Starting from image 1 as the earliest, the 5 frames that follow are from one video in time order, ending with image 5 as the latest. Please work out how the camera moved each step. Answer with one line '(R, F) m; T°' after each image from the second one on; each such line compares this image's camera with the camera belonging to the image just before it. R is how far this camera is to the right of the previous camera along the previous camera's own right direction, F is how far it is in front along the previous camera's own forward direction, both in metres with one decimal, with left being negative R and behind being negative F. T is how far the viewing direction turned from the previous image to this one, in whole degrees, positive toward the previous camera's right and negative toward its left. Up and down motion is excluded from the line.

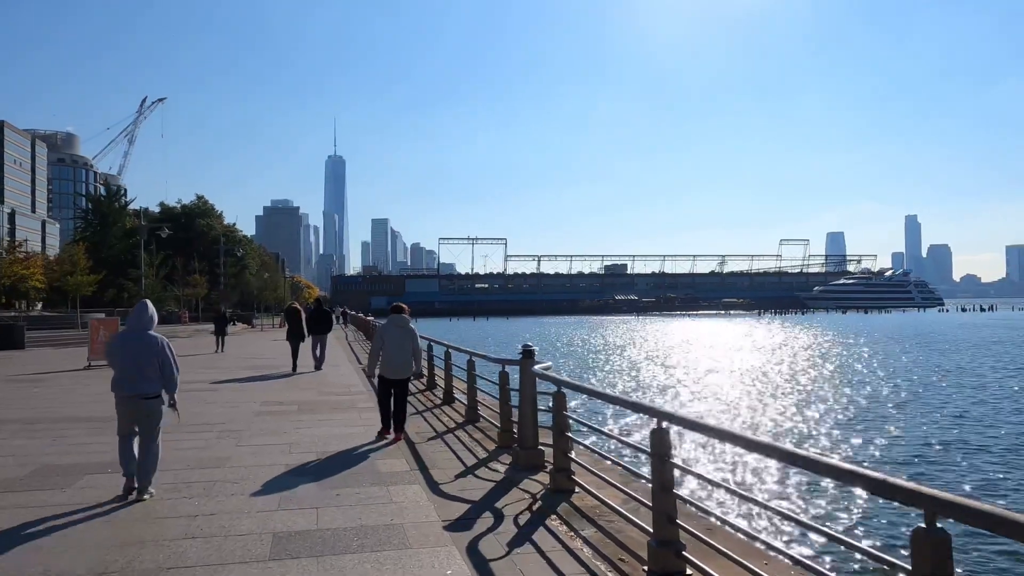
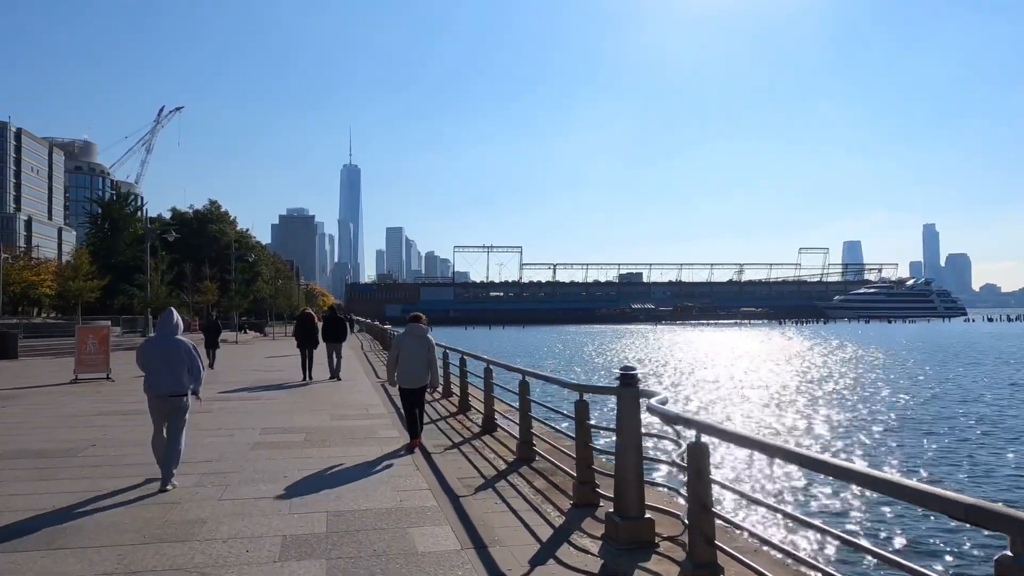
(-0.5, +2.4) m; -1°
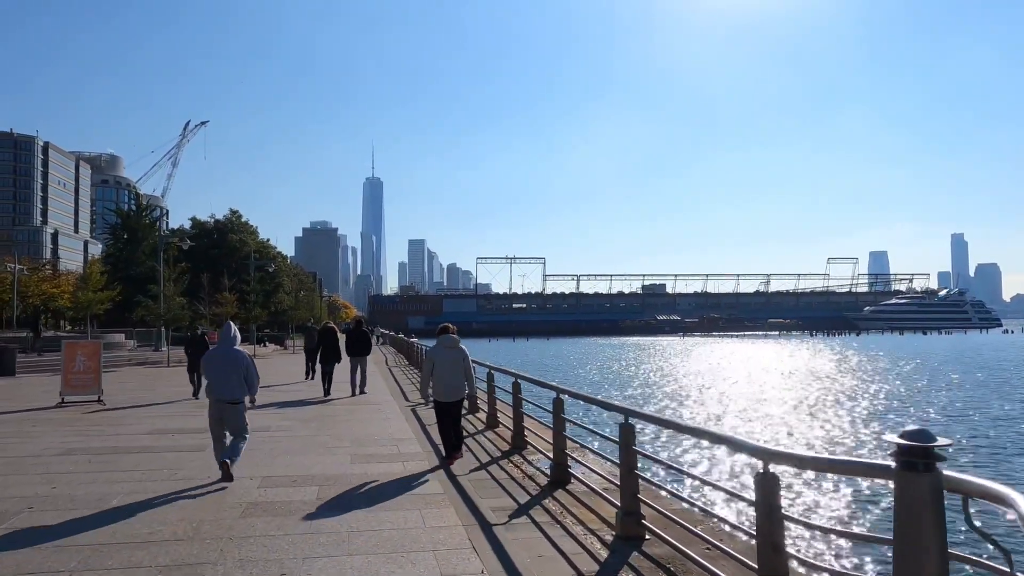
(-0.6, +2.6) m; -2°
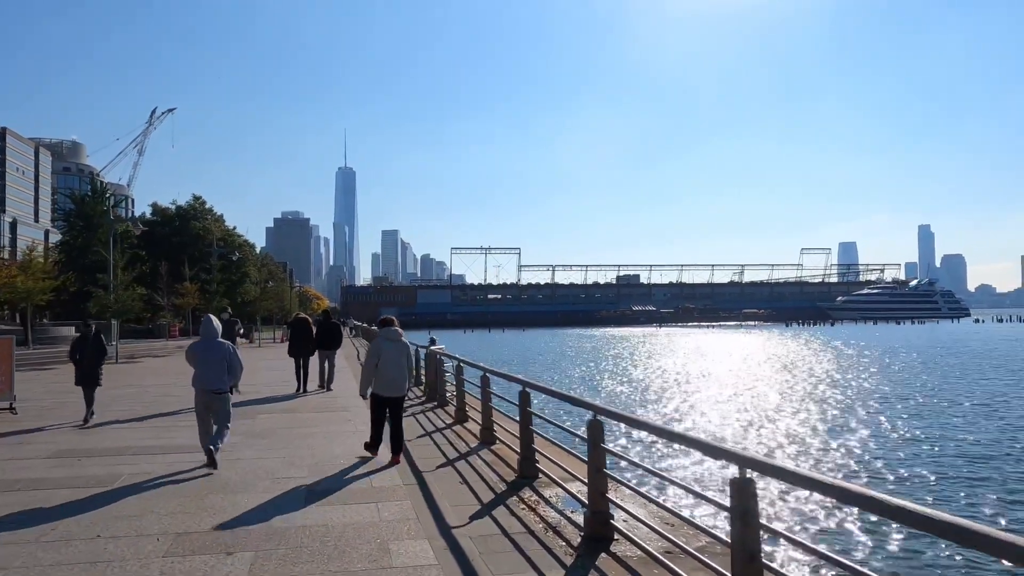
(-0.3, +2.5) m; +2°
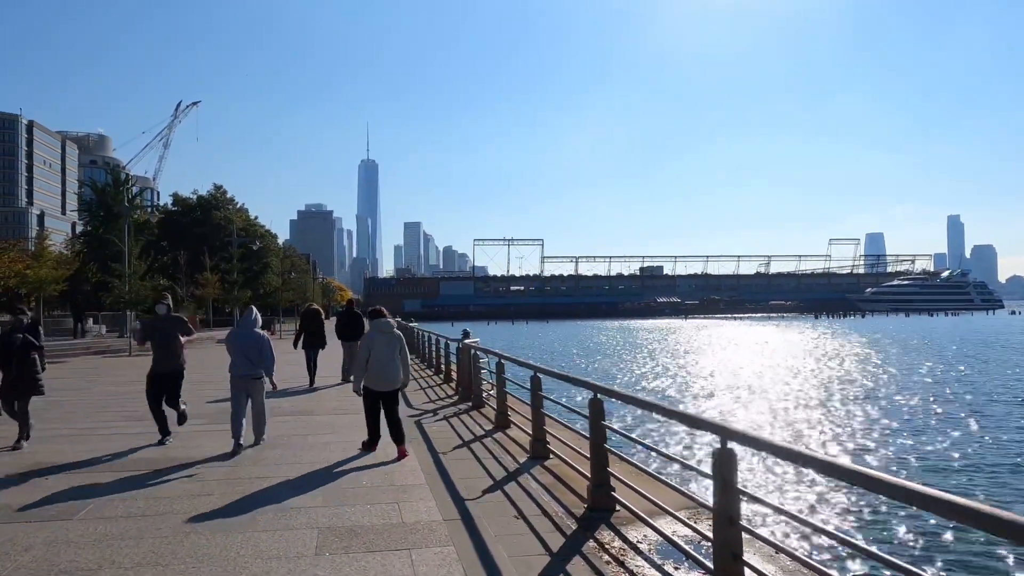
(-0.4, +1.8) m; -2°
